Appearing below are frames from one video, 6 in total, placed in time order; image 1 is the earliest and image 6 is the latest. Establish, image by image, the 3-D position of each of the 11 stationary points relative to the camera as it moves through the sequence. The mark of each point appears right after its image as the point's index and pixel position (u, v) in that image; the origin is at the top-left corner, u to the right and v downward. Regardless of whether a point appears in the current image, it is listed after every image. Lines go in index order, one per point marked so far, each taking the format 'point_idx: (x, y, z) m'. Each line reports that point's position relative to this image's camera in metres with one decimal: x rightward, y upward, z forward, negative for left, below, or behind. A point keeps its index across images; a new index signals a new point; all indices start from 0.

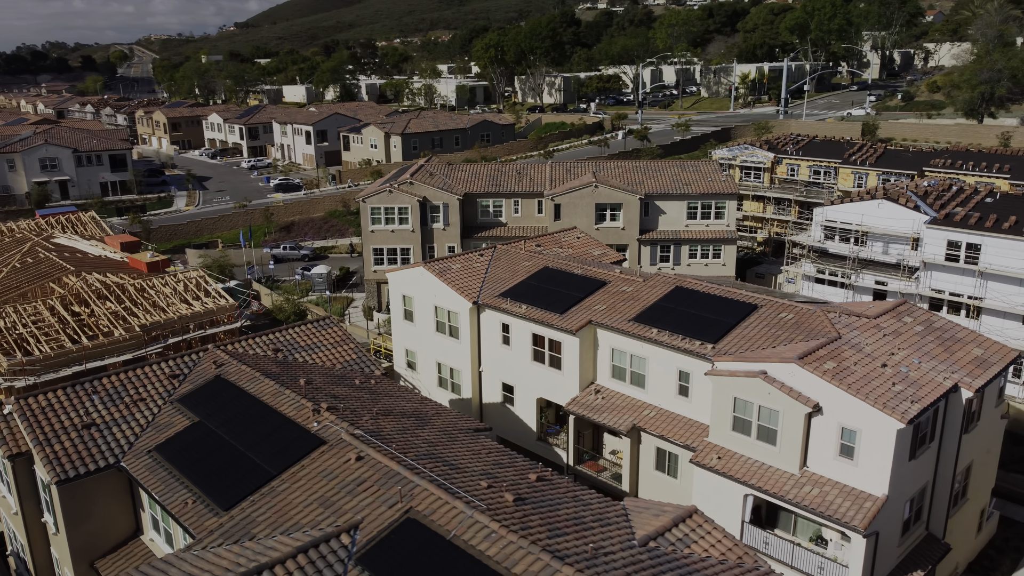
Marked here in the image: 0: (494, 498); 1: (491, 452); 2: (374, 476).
0: (-0.4, -4.1, +15.7) m
1: (-0.6, -3.8, +18.5) m
2: (-2.8, -3.8, +16.3) m
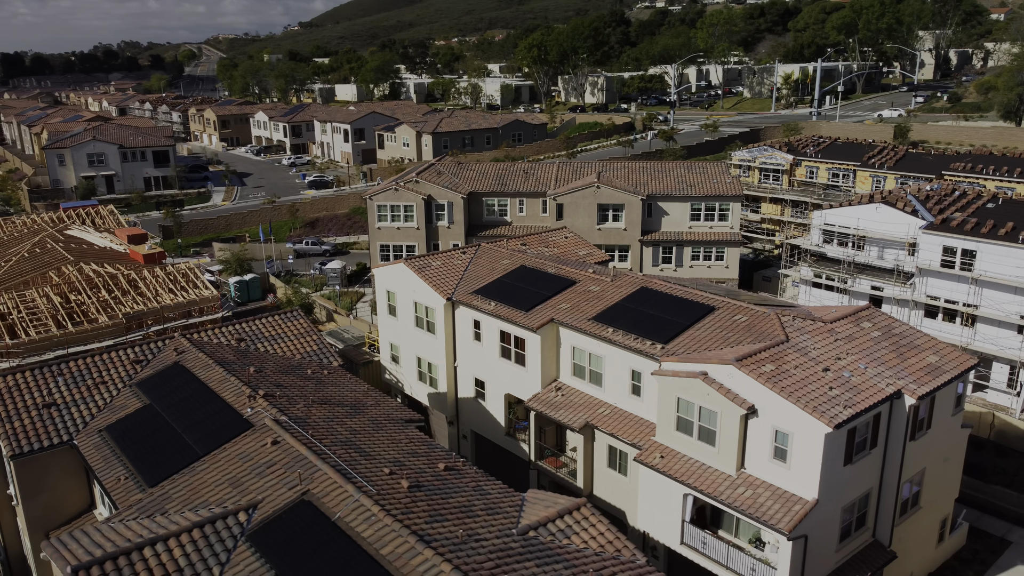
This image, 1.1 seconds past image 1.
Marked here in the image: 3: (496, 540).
0: (-2.5, -4.0, +16.4) m
1: (-2.5, -3.7, +19.2) m
2: (-4.9, -3.7, +17.2) m
3: (-0.3, -4.6, +14.8) m
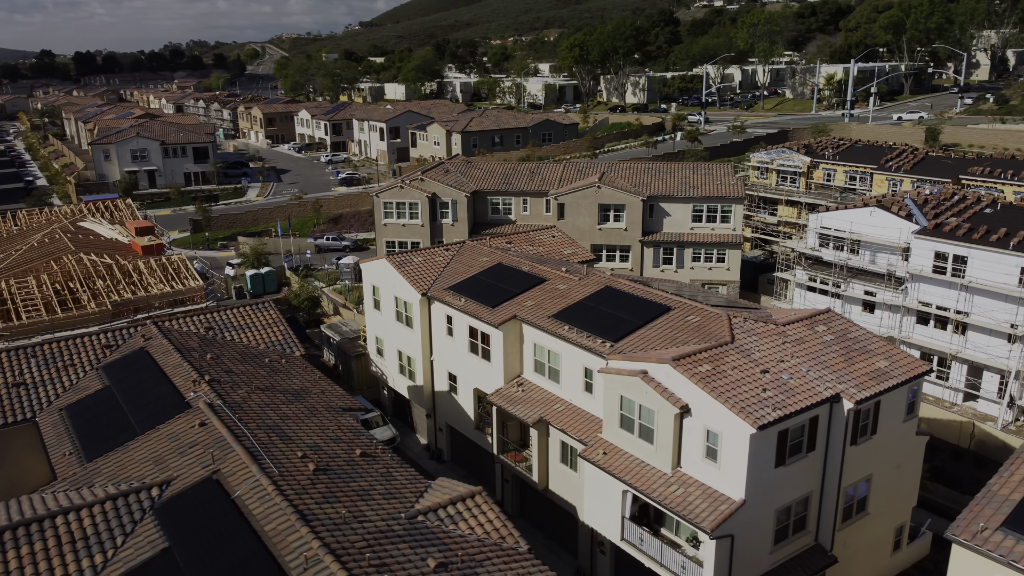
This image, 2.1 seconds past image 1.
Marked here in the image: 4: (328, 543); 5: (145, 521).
0: (-4.6, -3.8, +17.2) m
1: (-4.4, -3.5, +20.0) m
2: (-6.9, -3.4, +18.2) m
3: (-2.6, -4.5, +15.5) m
4: (-3.2, -4.5, +14.1) m
5: (-7.2, -4.6, +15.9) m
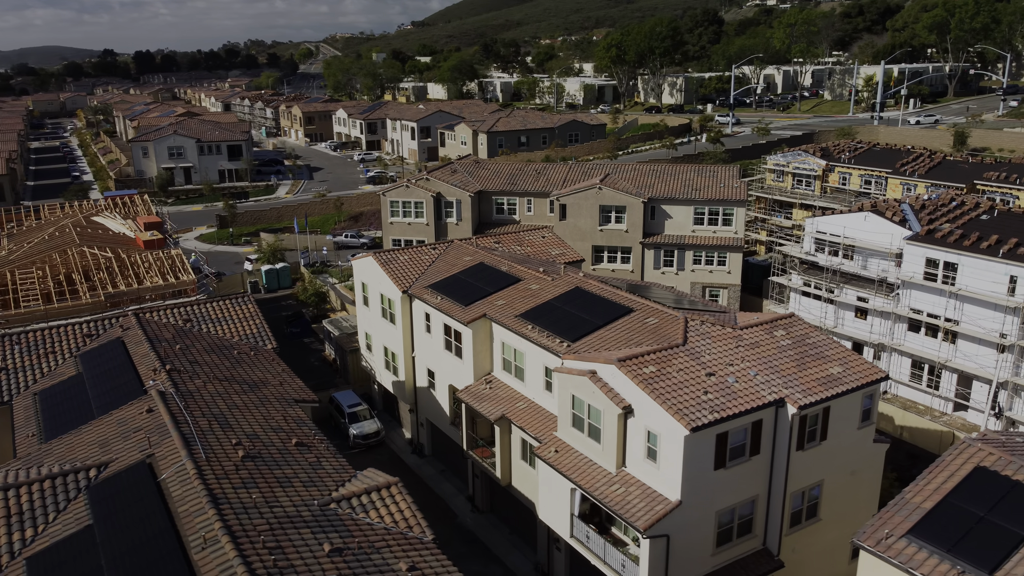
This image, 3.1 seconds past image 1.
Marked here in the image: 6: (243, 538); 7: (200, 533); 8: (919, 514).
0: (-6.4, -3.7, +18.0) m
1: (-6.0, -3.4, +20.9) m
2: (-8.6, -3.3, +19.2) m
3: (-4.5, -4.4, +16.2) m
4: (-5.2, -4.4, +14.9) m
5: (-9.1, -4.4, +16.9) m
6: (-4.8, -4.5, +14.5) m
7: (-5.7, -4.5, +14.8) m
8: (+8.3, -4.6, +16.5) m
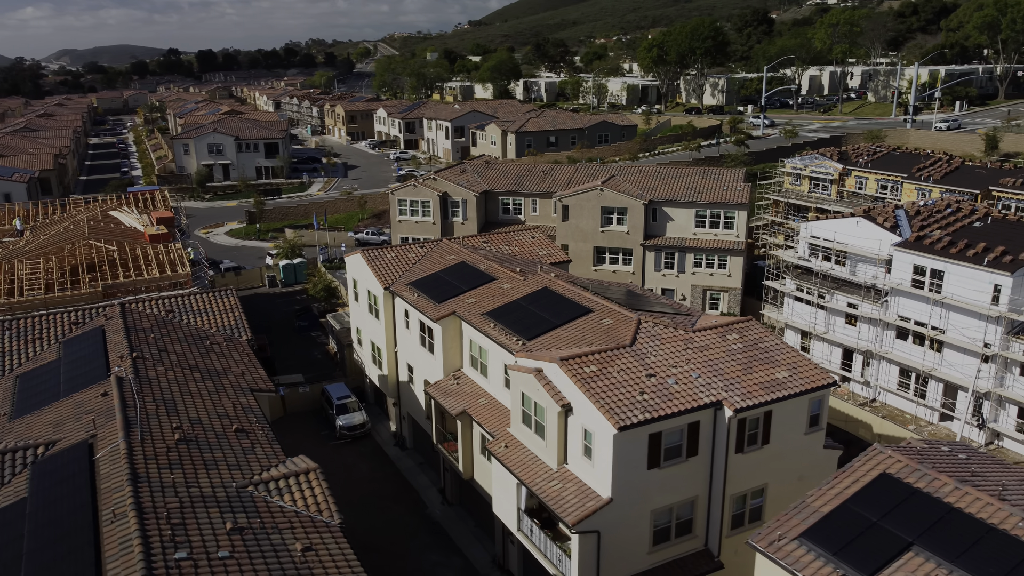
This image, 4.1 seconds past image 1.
0: (-8.3, -3.5, +19.1) m
1: (-7.7, -3.2, +22.0) m
2: (-10.4, -3.1, +20.4) m
3: (-6.5, -4.3, +17.2) m
4: (-7.3, -4.2, +16.0) m
5: (-11.1, -4.2, +18.2) m
6: (-7.0, -4.4, +15.6) m
7: (-7.9, -4.3, +15.9) m
8: (+6.3, -4.7, +16.7) m
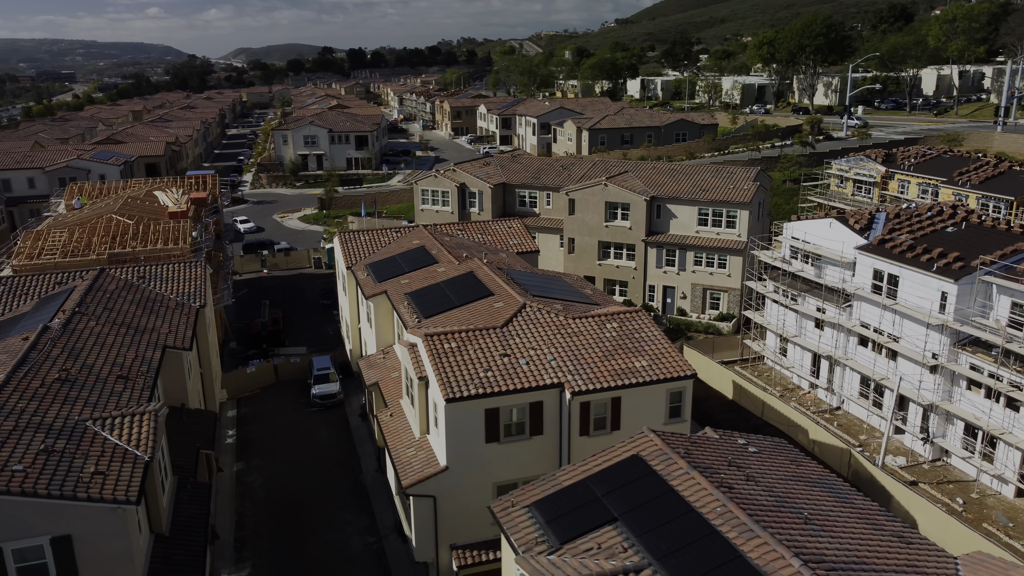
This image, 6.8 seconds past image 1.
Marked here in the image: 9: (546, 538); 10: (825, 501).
0: (-12.9, -2.4, +22.4) m
1: (-11.8, -2.2, +25.0) m
2: (-14.8, -1.9, +24.0) m
3: (-11.5, -3.2, +20.1) m
4: (-12.5, -3.2, +19.1) m
5: (-15.8, -2.9, +21.9) m
6: (-12.3, -3.3, +18.6) m
7: (-13.1, -3.2, +19.1) m
8: (+0.9, -4.4, +17.5) m
9: (+0.7, -5.0, +16.1) m
10: (+6.6, -4.5, +17.0) m
